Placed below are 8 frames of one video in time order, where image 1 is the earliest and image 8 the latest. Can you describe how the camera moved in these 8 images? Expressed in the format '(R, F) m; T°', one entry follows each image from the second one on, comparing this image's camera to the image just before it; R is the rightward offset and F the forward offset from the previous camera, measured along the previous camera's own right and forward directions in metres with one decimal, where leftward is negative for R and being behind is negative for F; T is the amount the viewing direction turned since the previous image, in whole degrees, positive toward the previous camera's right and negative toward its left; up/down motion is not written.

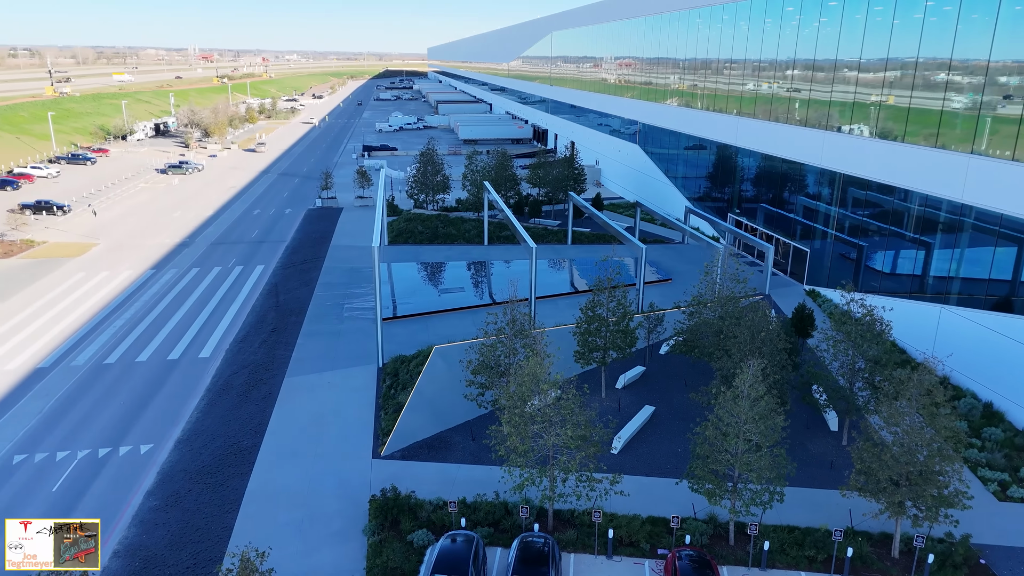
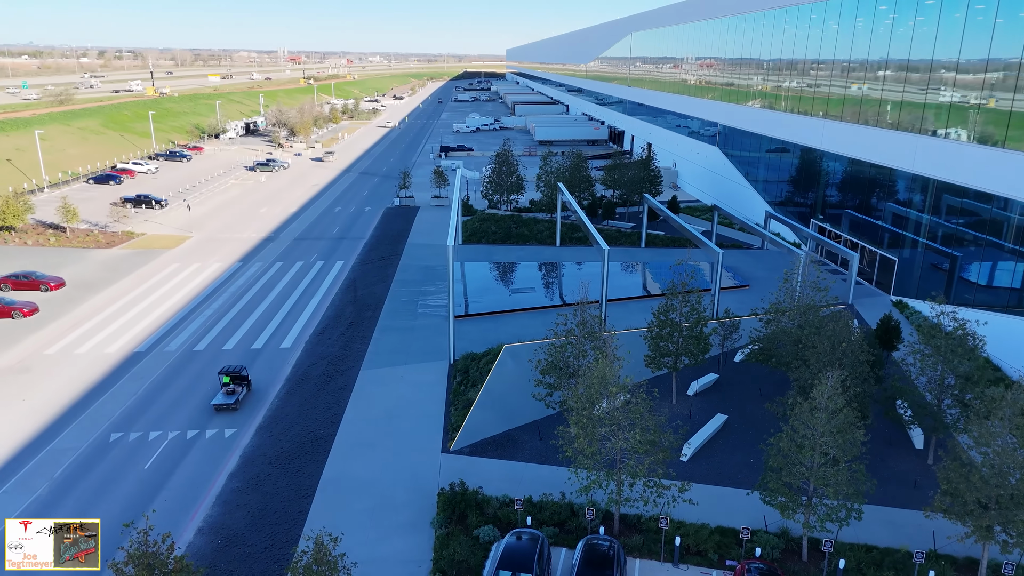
(0.0, -0.1) m; -6°
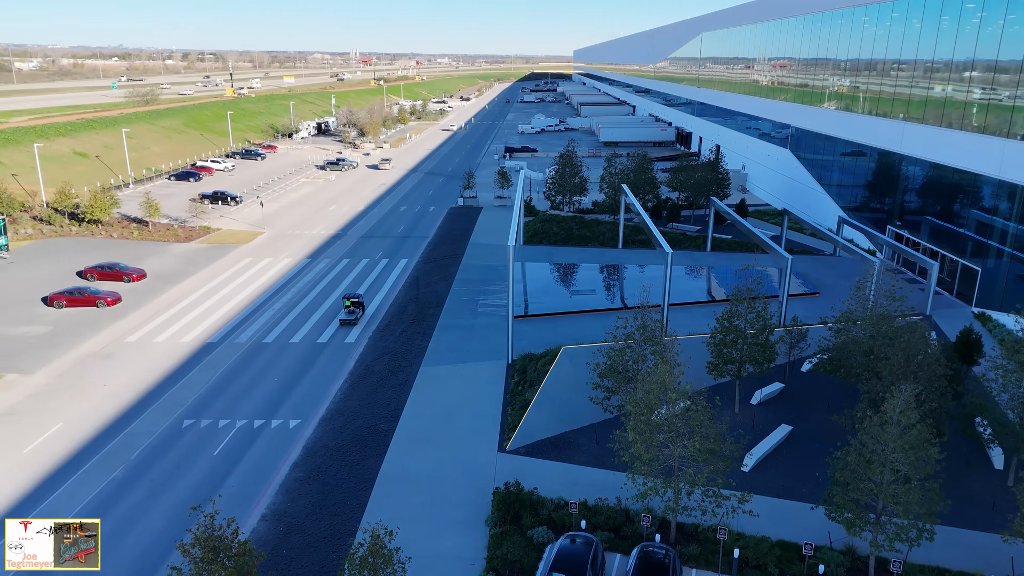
(0.0, 0.0) m; -5°
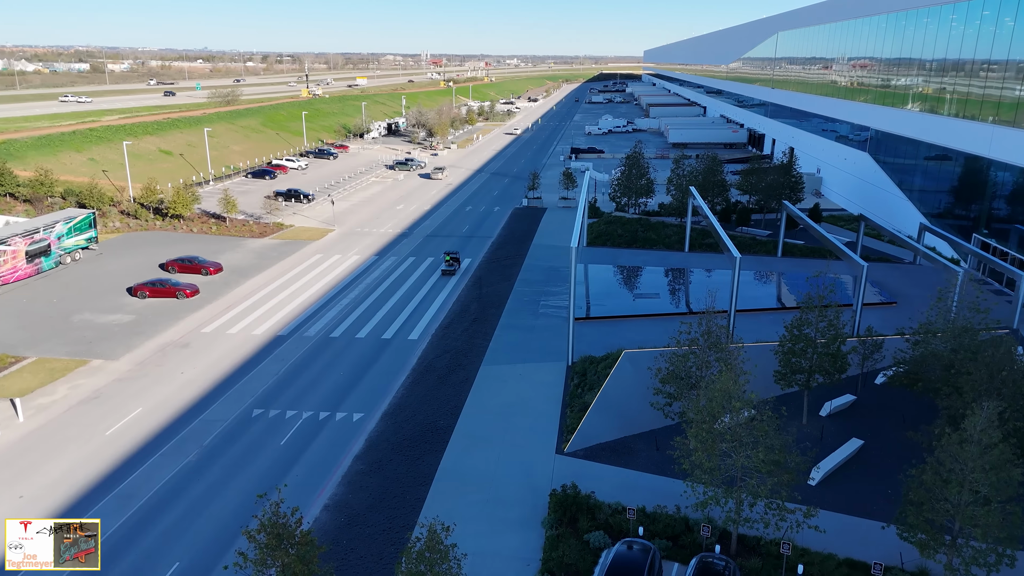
(0.0, 0.0) m; -5°
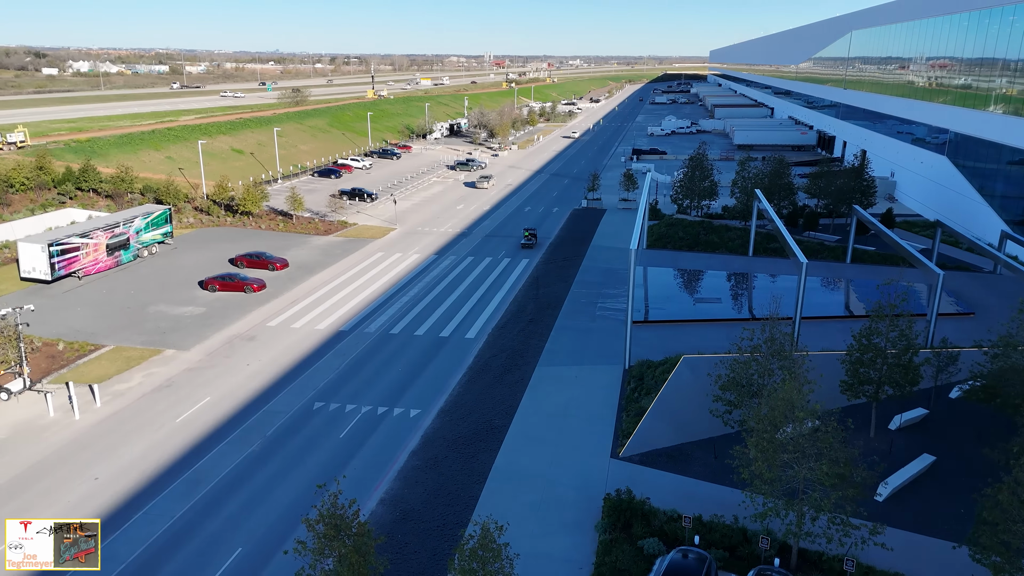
(0.0, 0.0) m; -5°
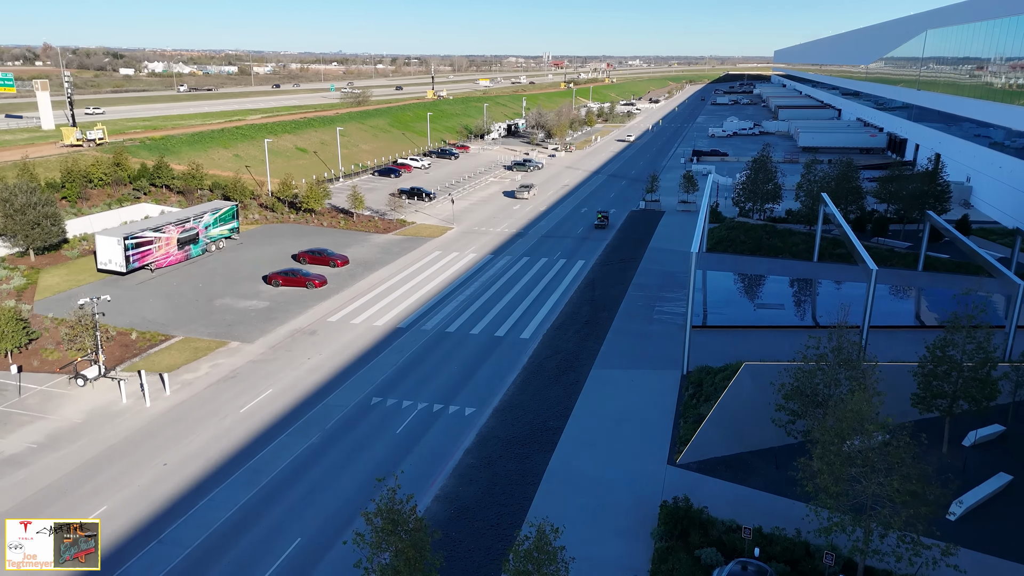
(-0.1, 0.0) m; -4°
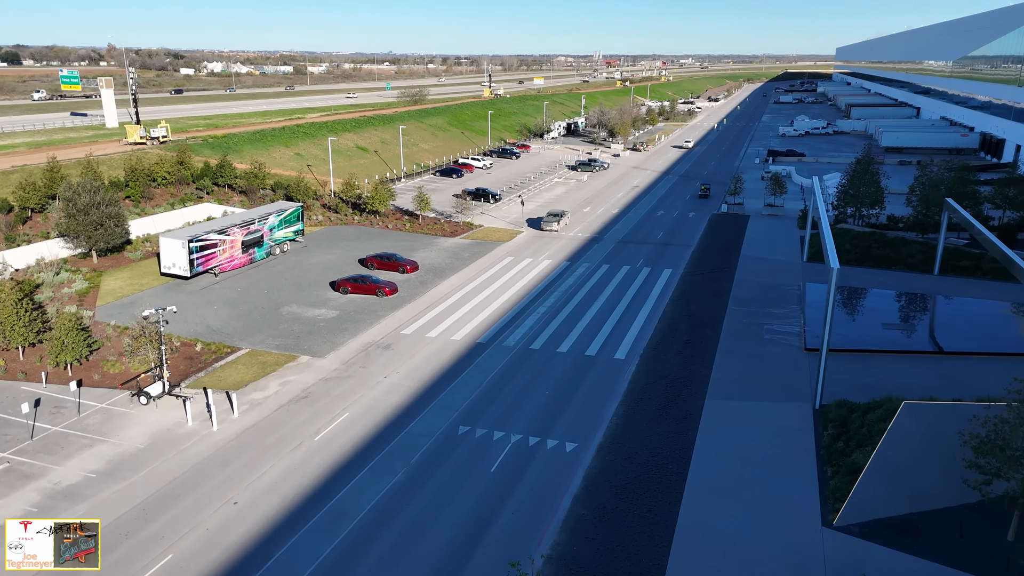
(-1.7, +2.6) m; -4°
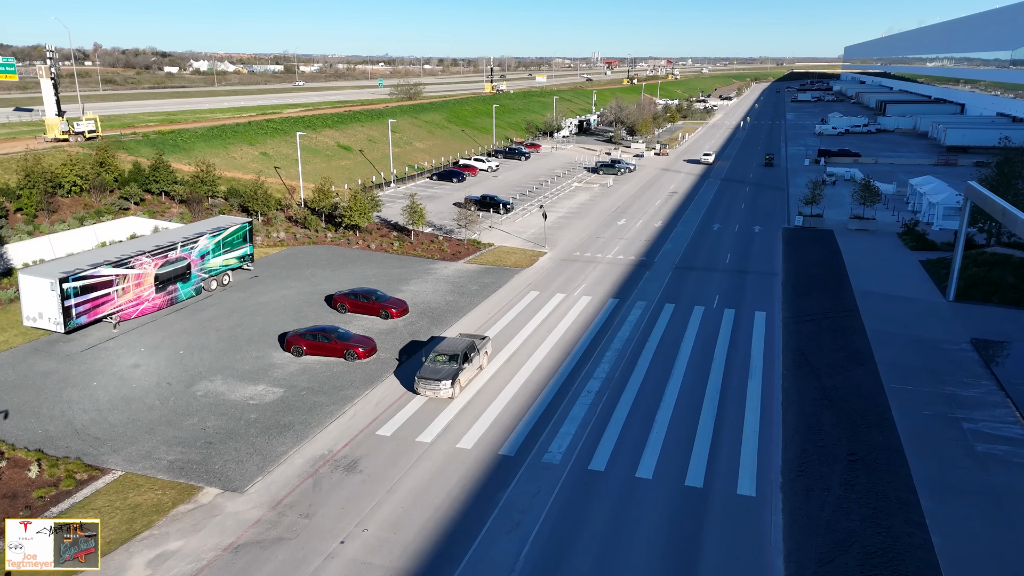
(-1.1, +10.1) m; 0°
